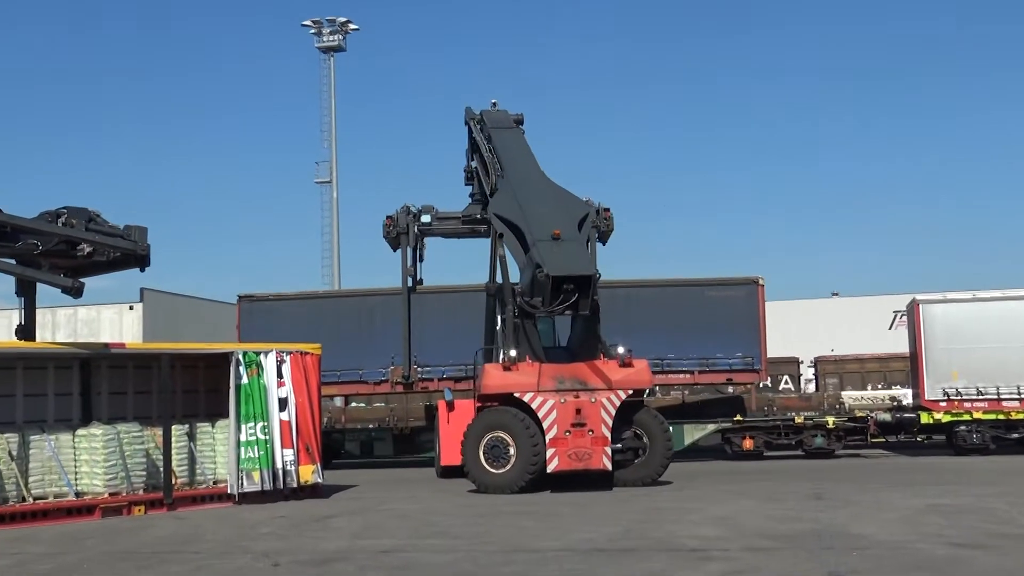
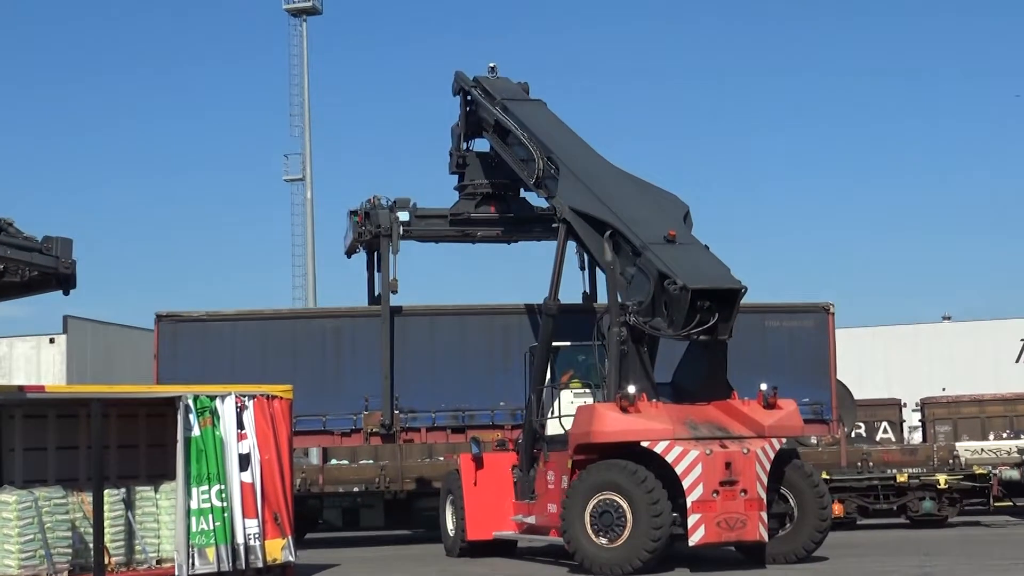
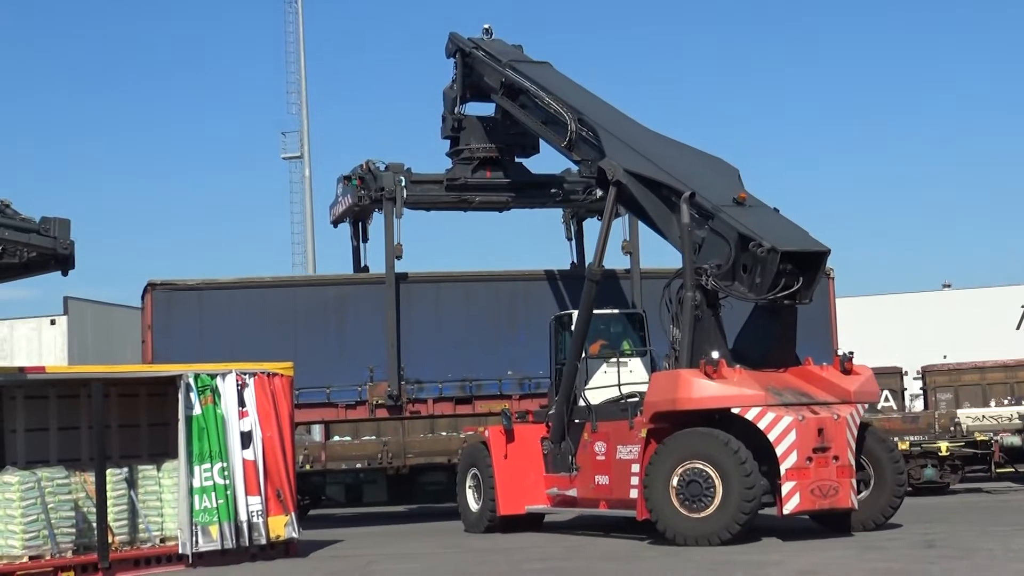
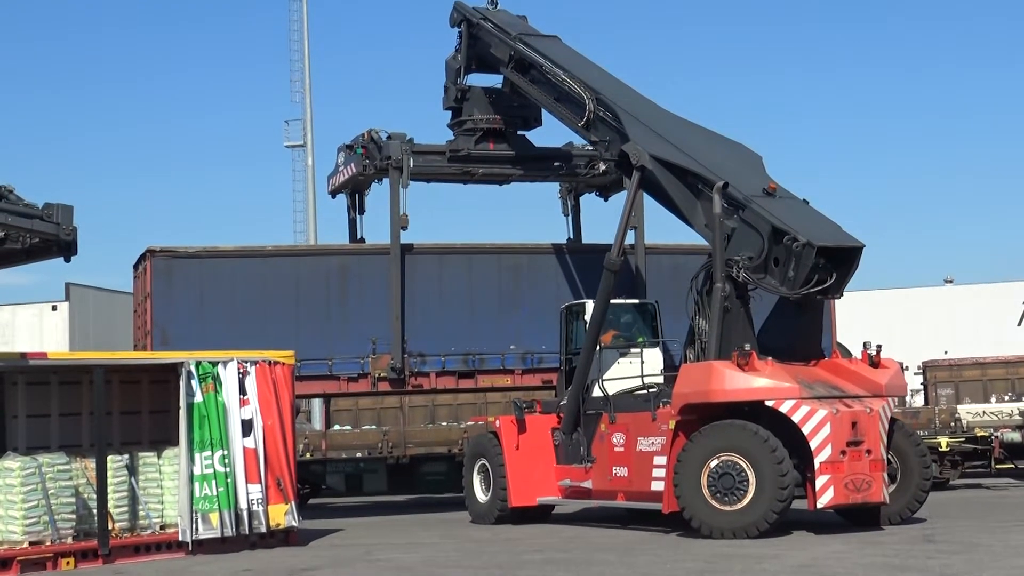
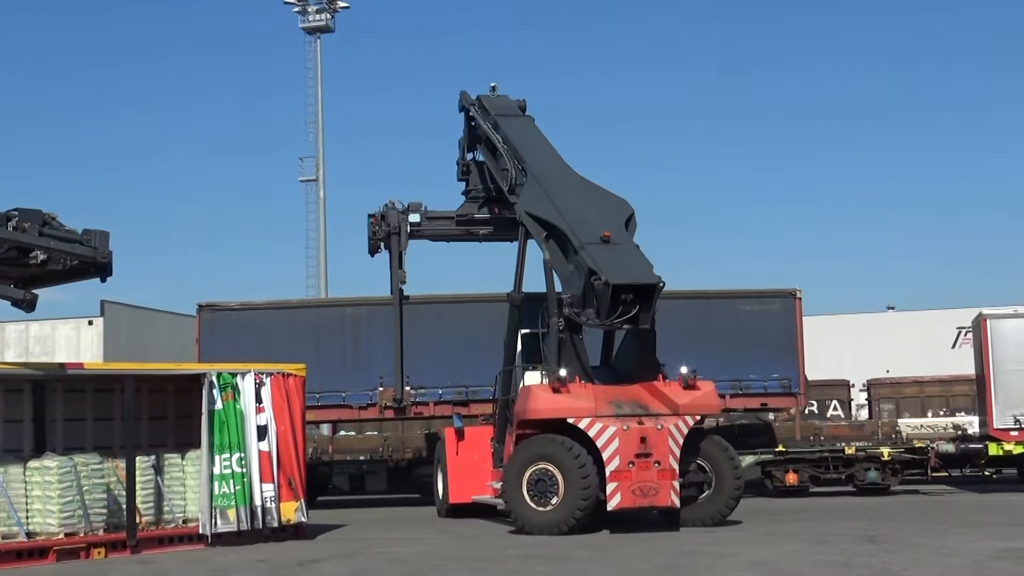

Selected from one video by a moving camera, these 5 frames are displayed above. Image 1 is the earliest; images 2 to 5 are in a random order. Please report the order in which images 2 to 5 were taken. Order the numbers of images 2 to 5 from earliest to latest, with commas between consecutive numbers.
5, 2, 3, 4
